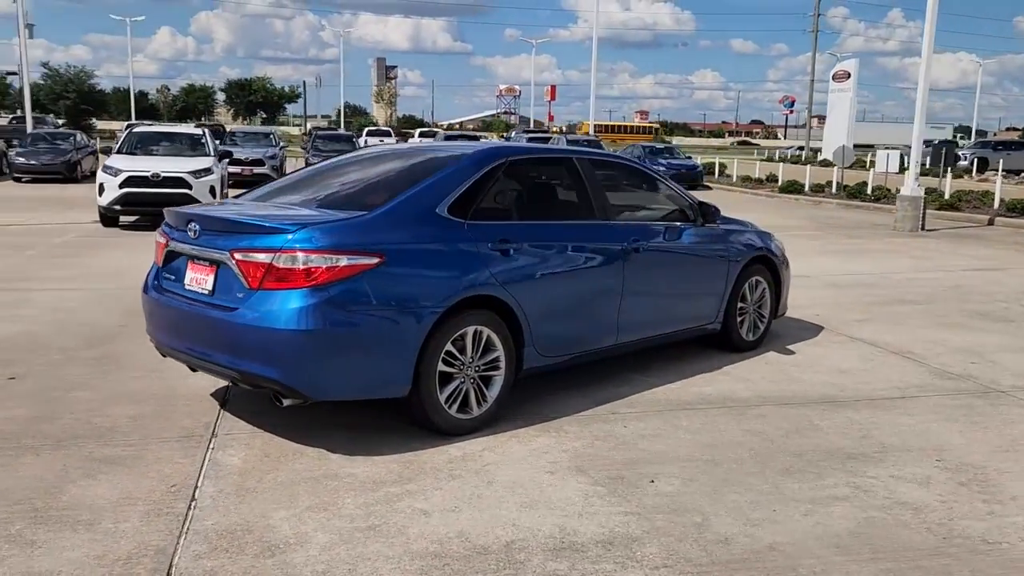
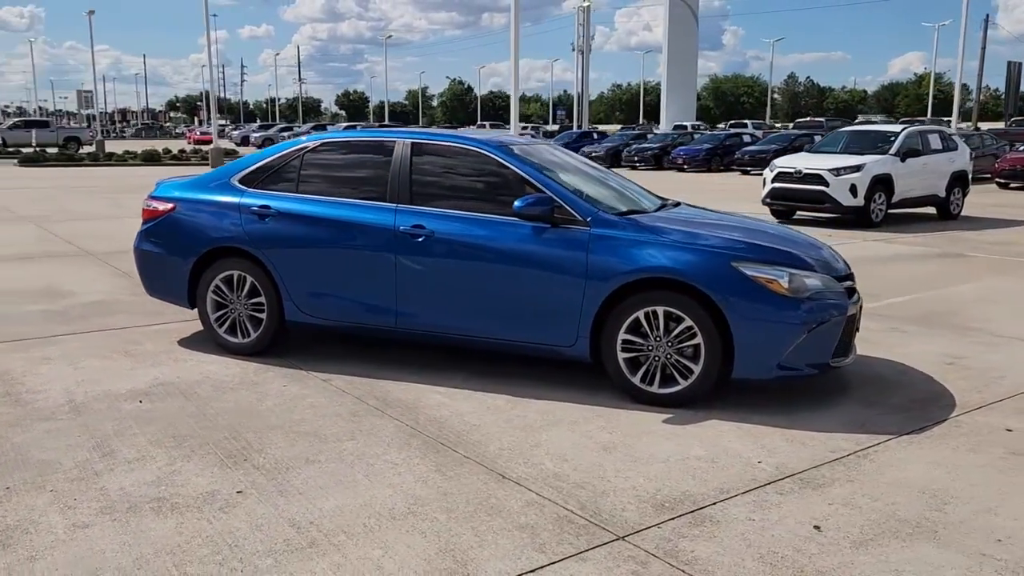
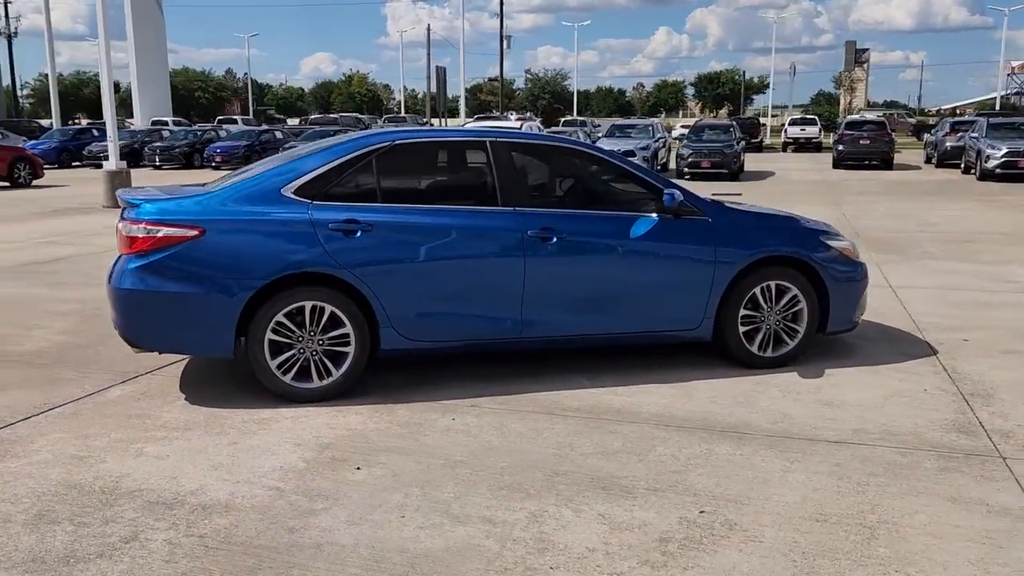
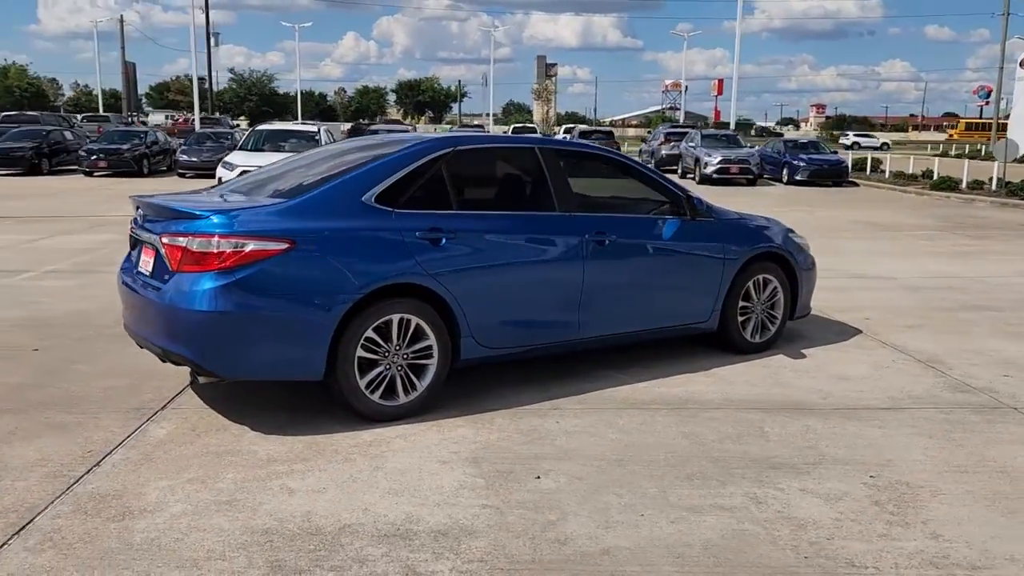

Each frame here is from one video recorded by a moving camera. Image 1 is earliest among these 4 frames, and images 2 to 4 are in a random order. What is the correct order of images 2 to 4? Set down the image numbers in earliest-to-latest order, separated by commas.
4, 3, 2
